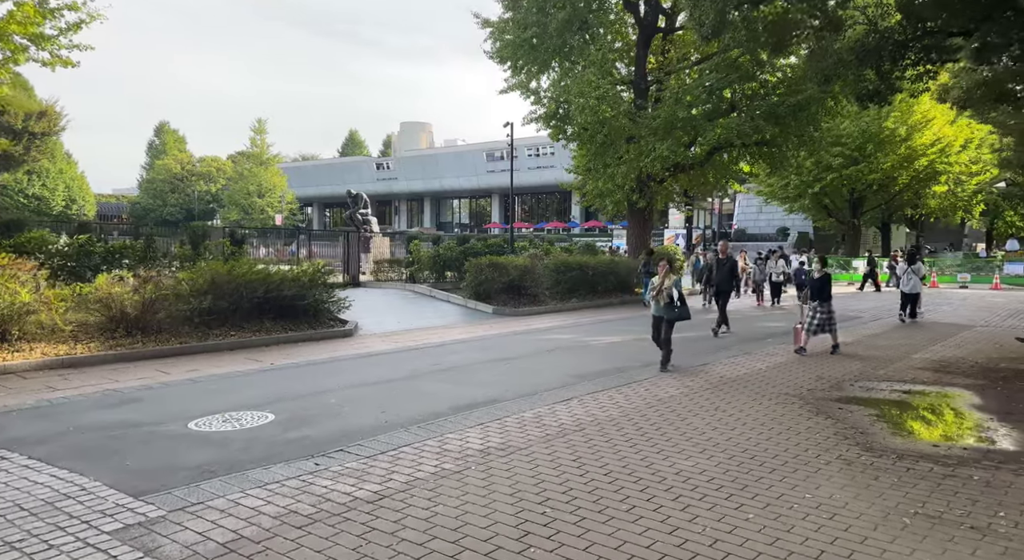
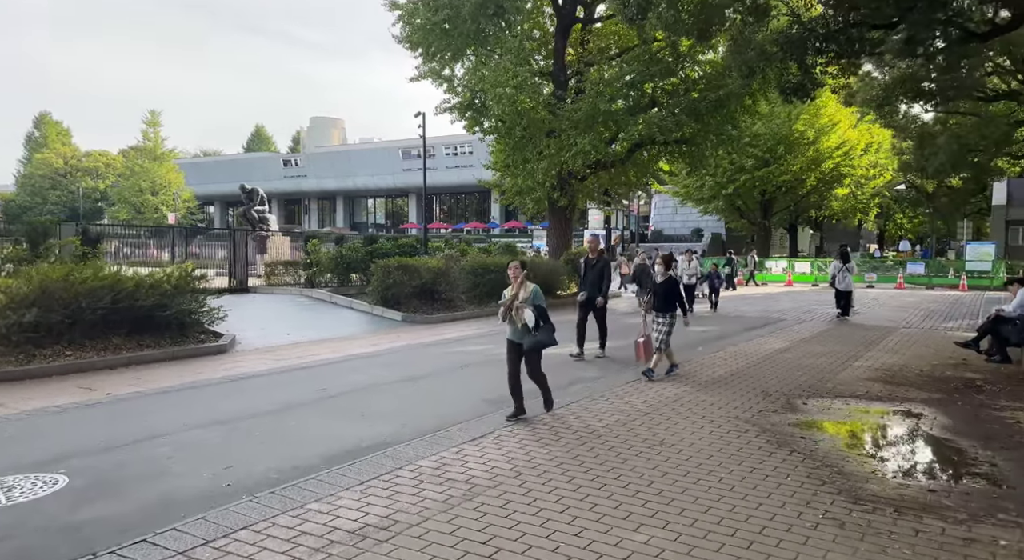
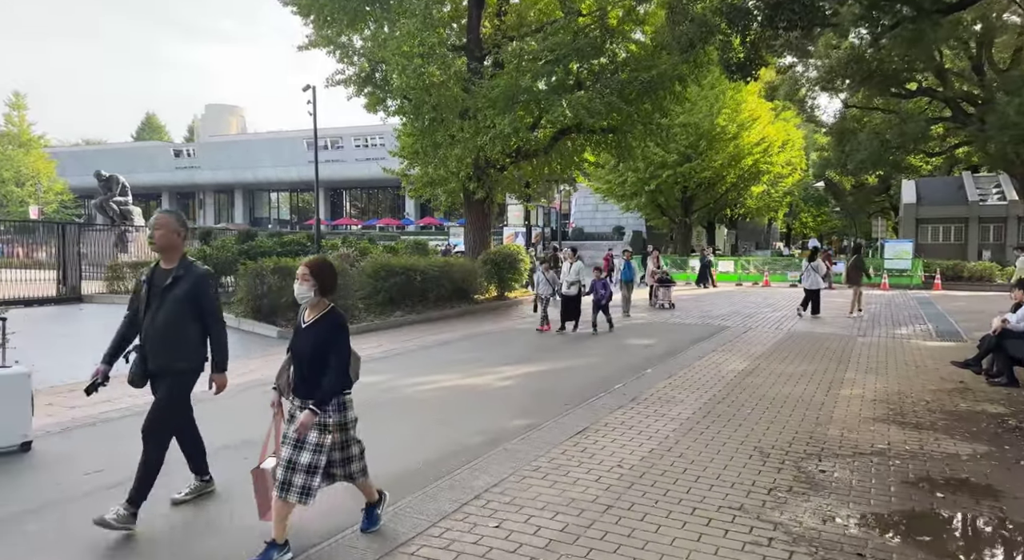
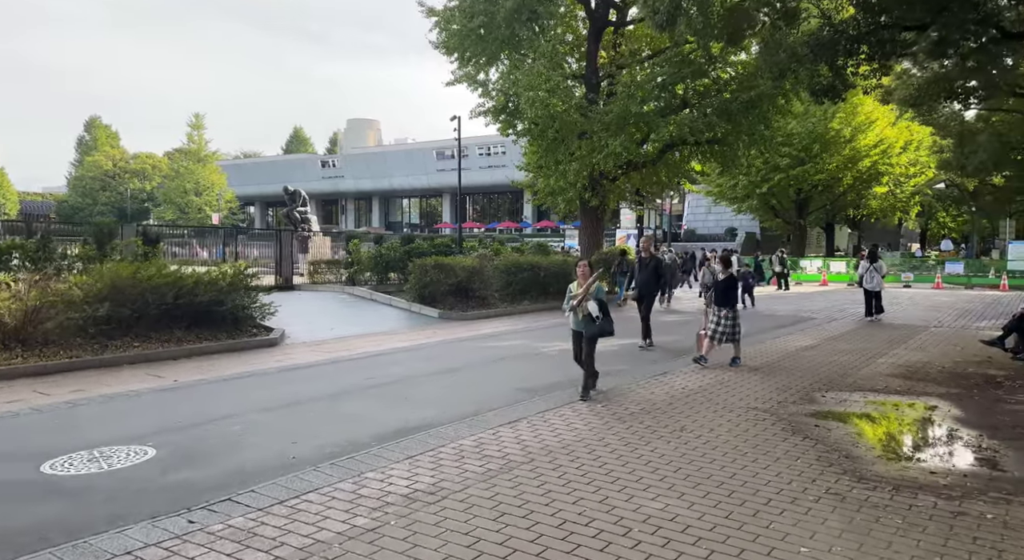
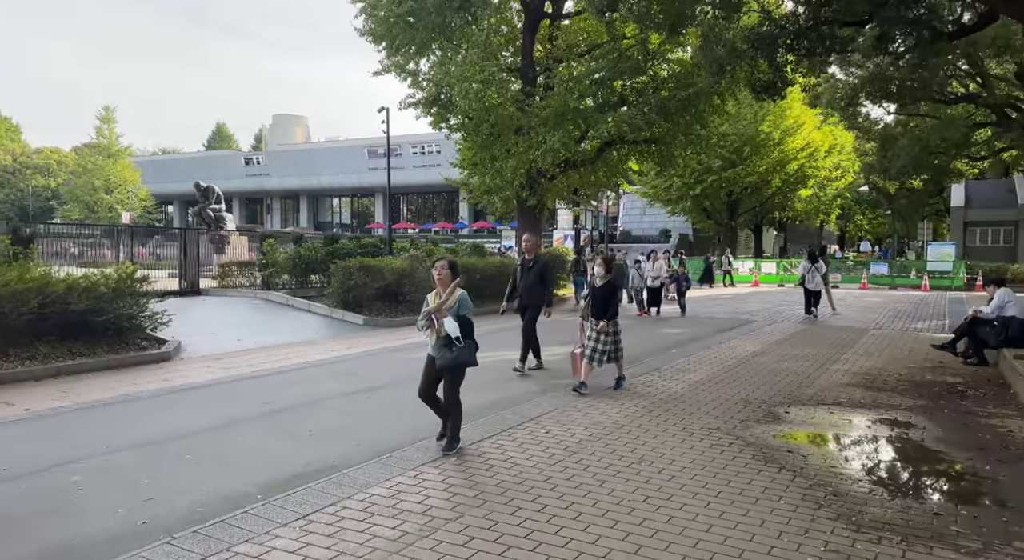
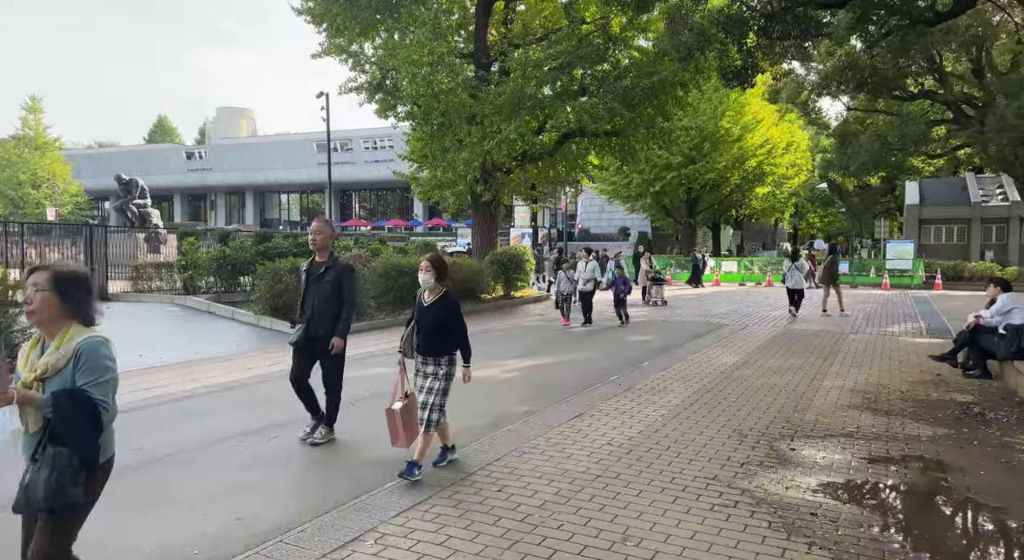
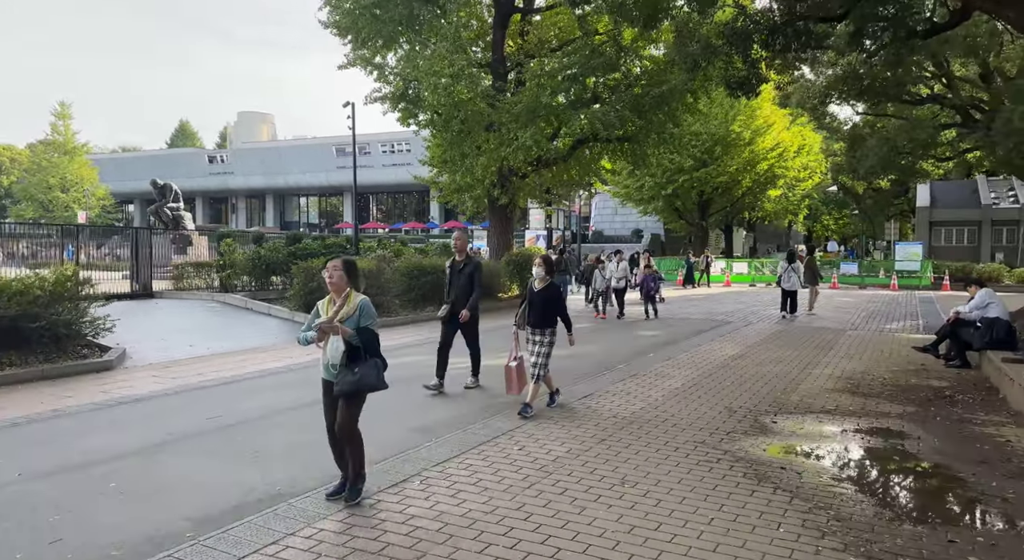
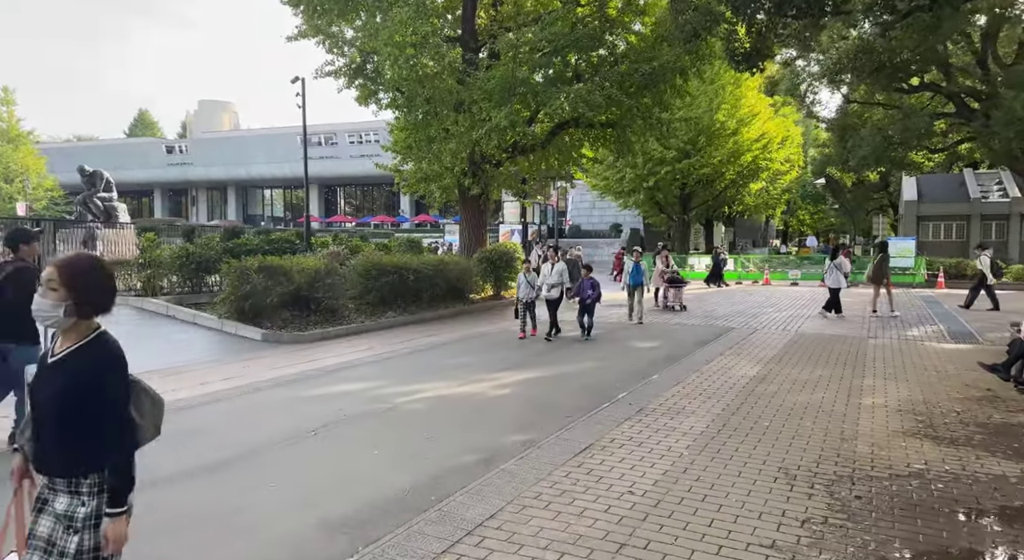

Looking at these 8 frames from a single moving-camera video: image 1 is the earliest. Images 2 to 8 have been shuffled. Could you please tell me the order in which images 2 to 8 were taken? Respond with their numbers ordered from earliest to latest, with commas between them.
4, 2, 5, 7, 6, 3, 8
